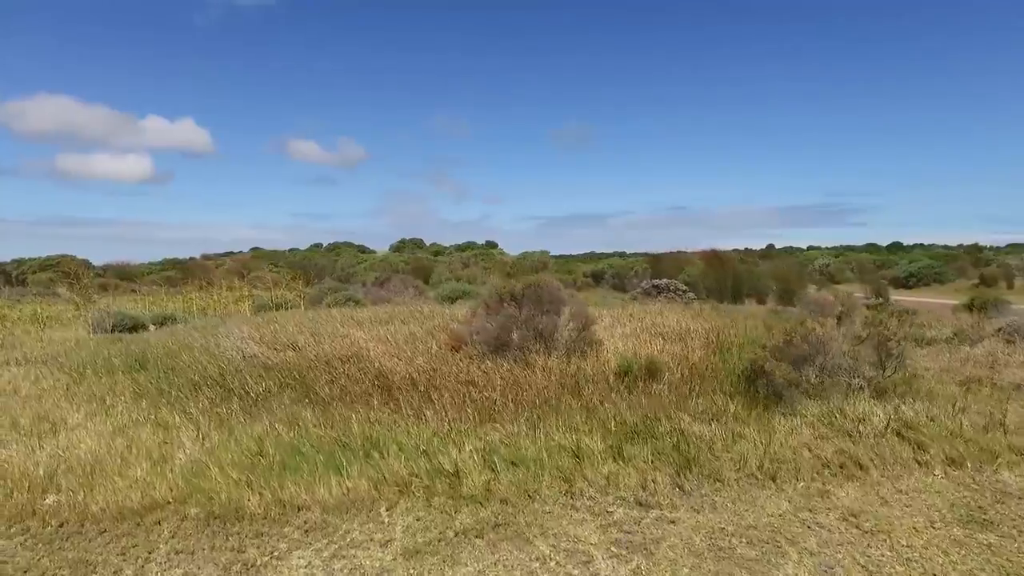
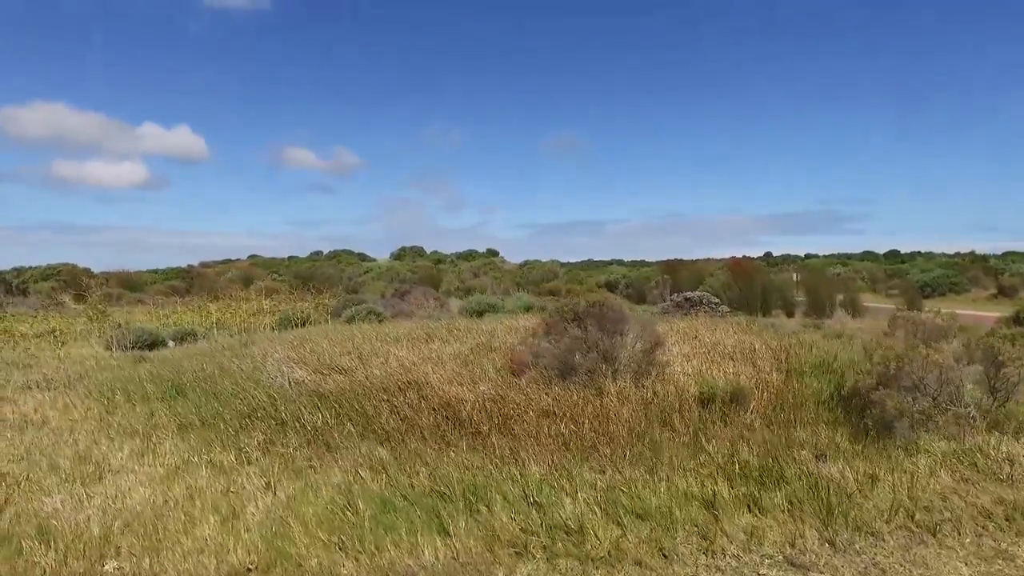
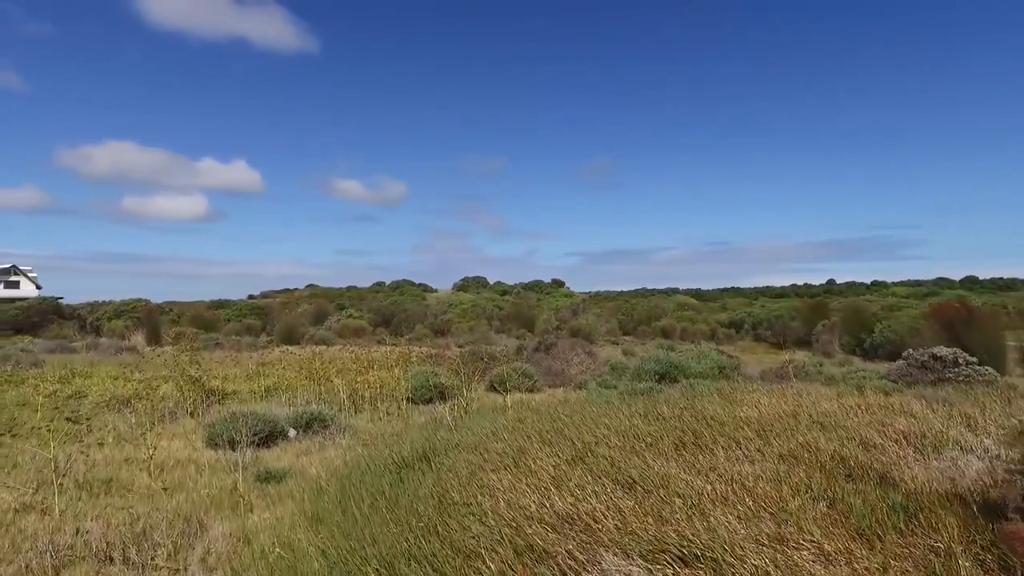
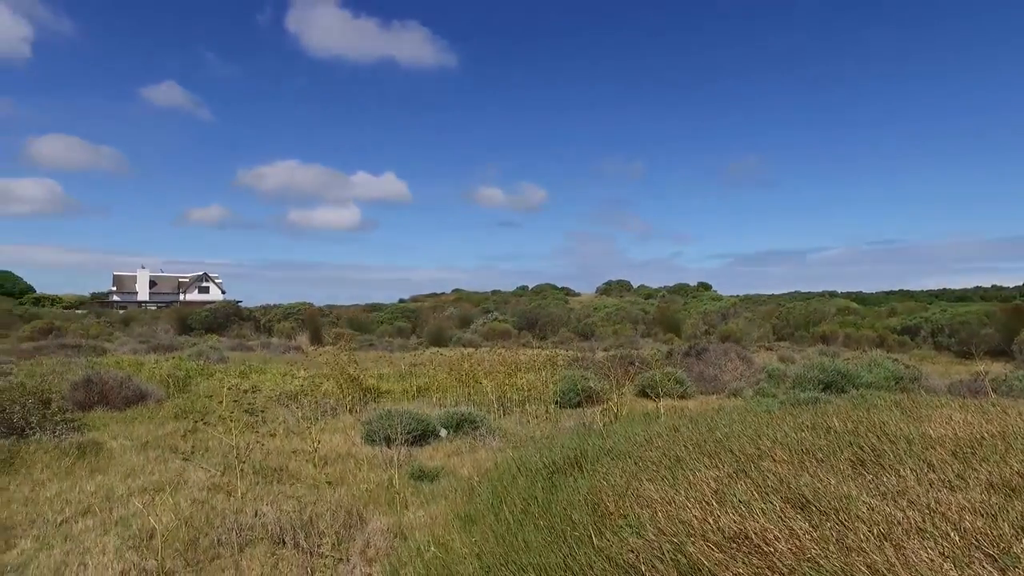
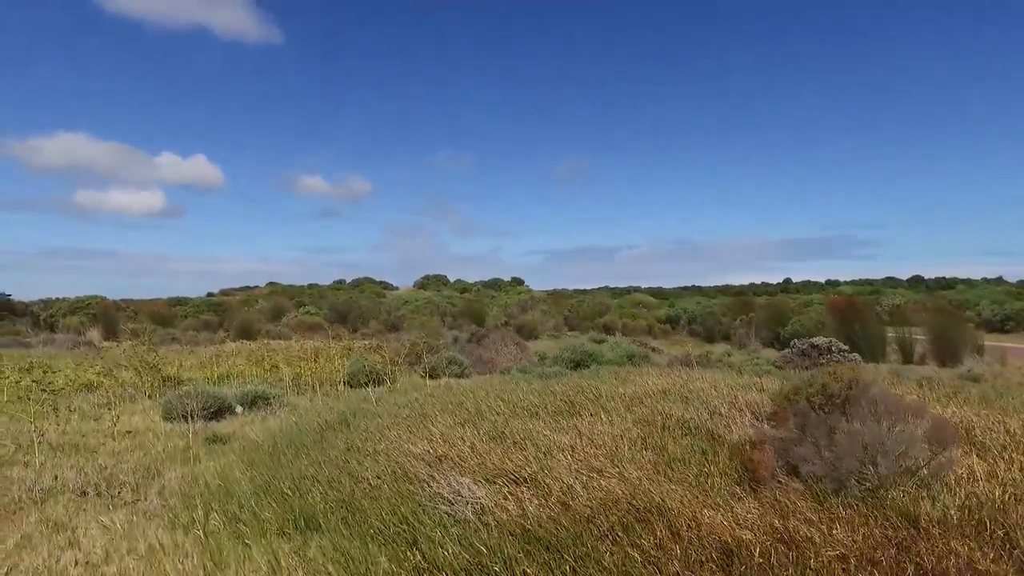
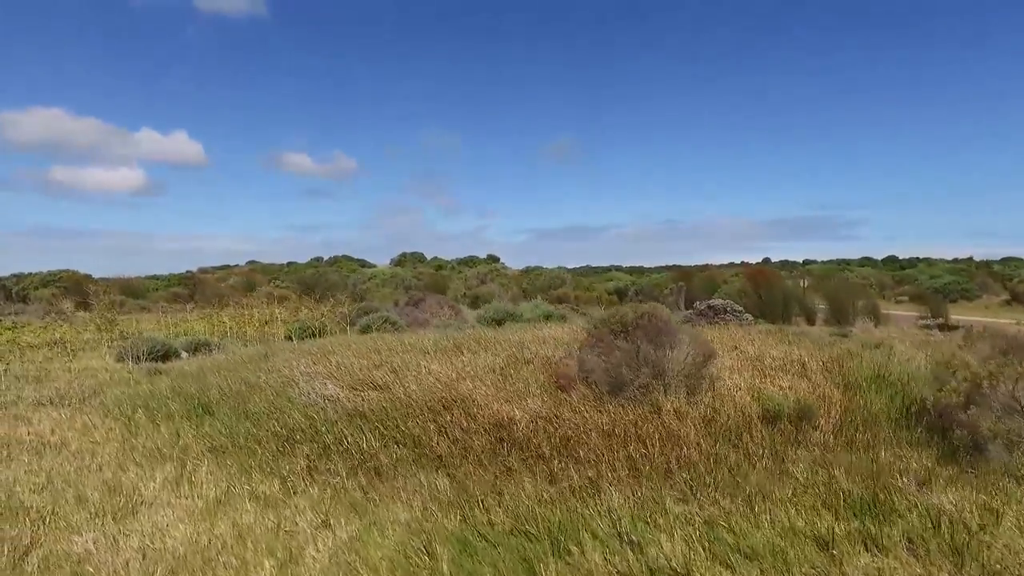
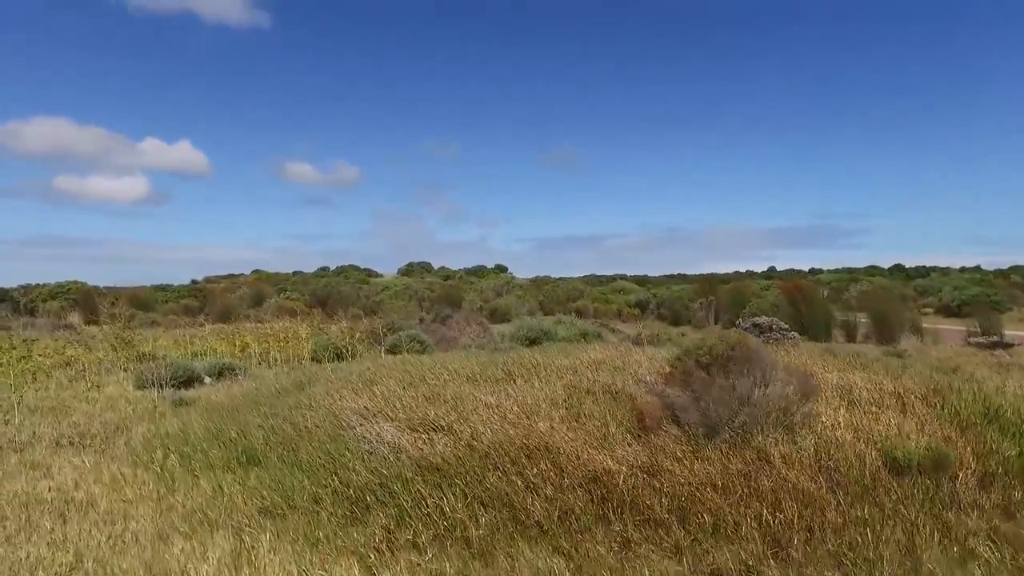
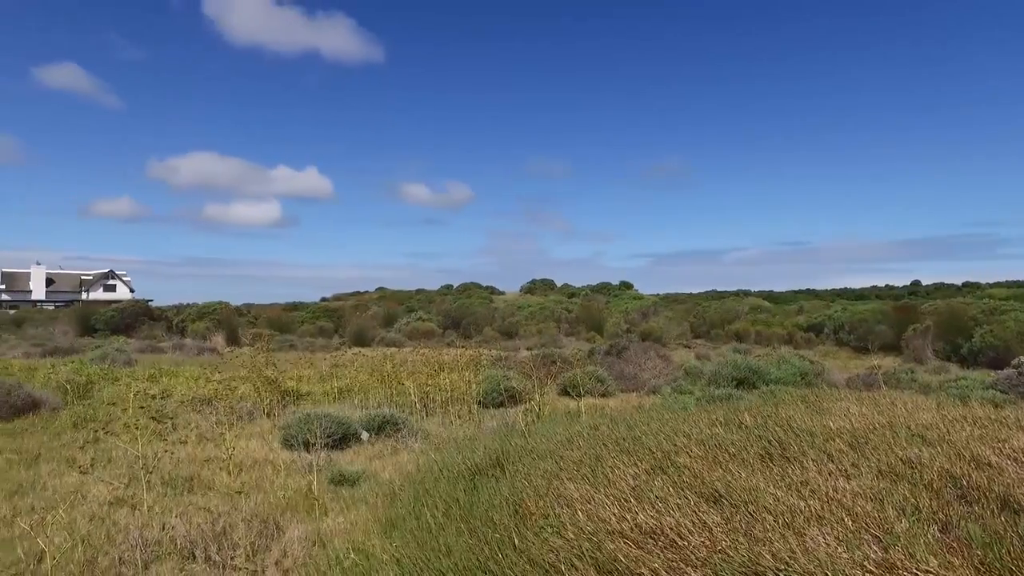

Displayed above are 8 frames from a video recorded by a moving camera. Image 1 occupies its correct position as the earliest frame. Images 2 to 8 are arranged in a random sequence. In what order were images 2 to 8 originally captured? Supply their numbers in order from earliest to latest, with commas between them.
2, 6, 7, 5, 3, 8, 4
